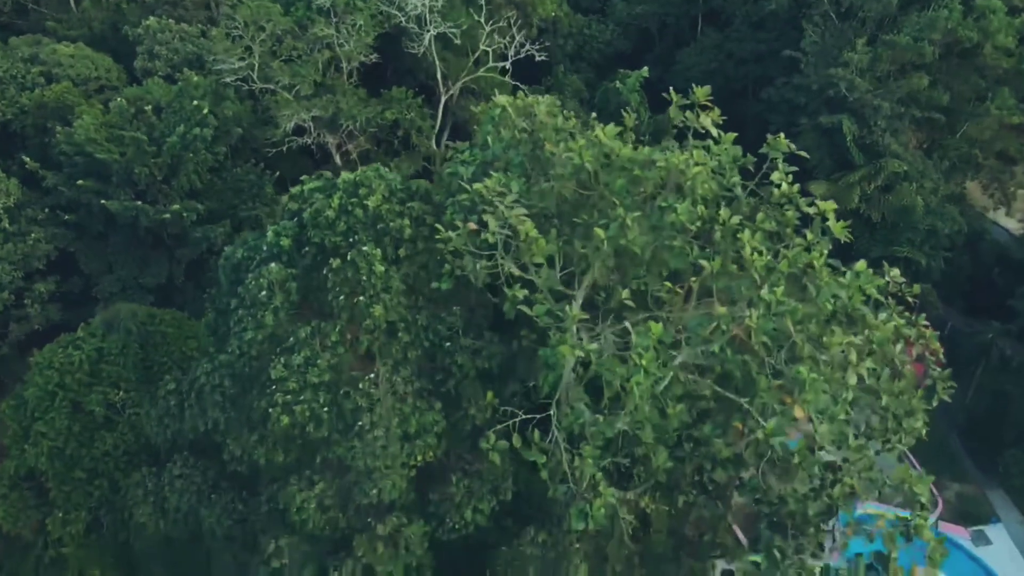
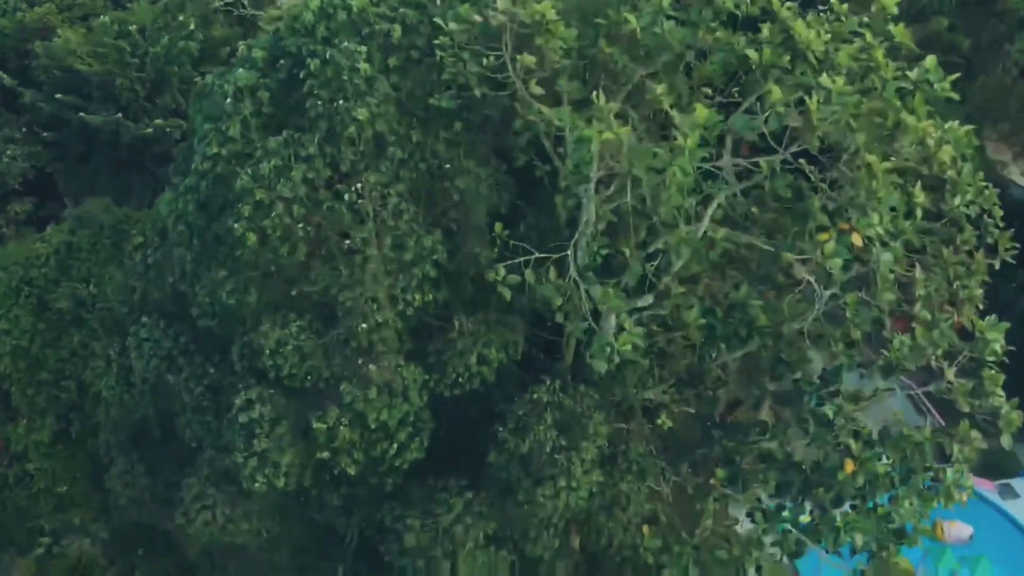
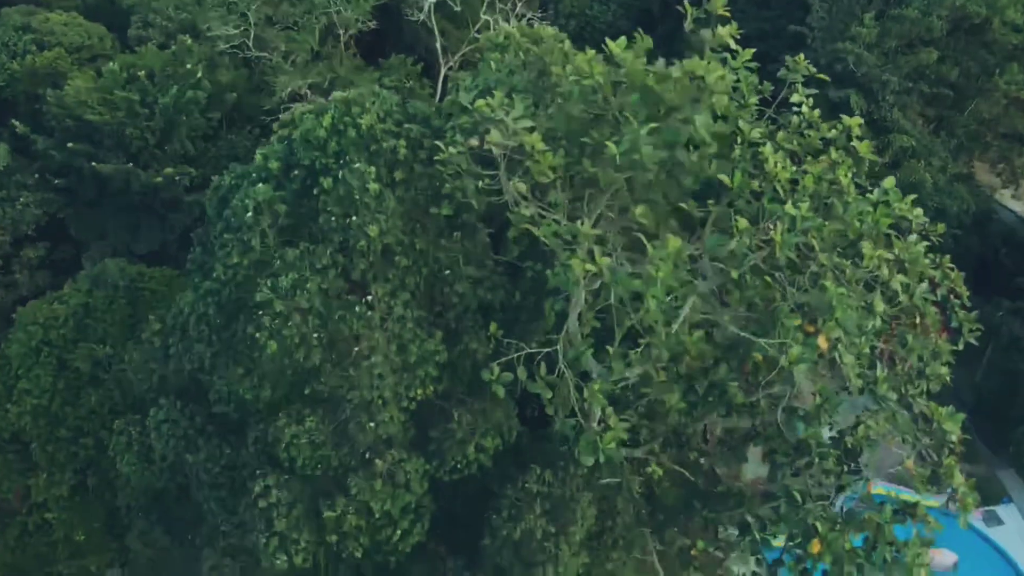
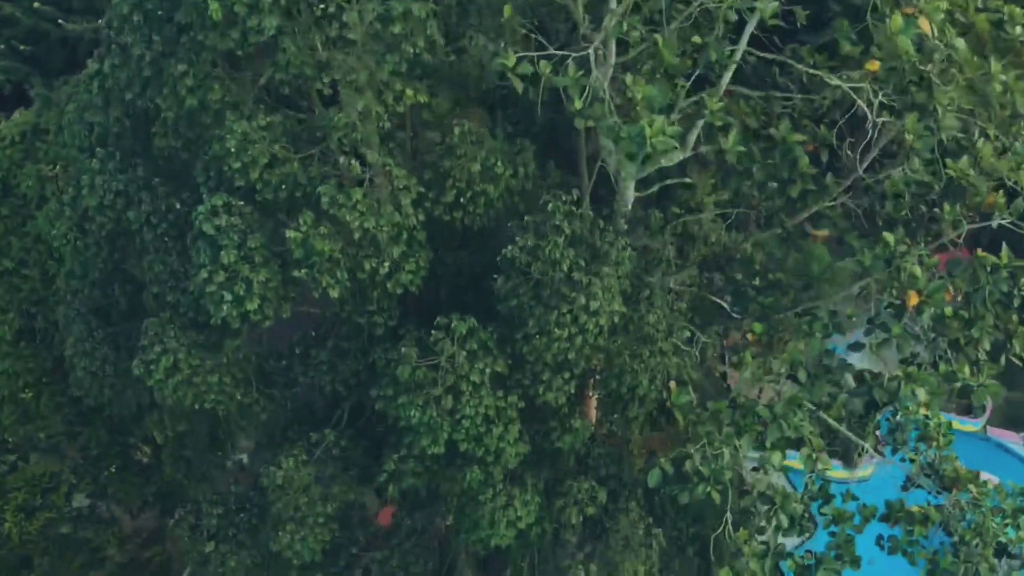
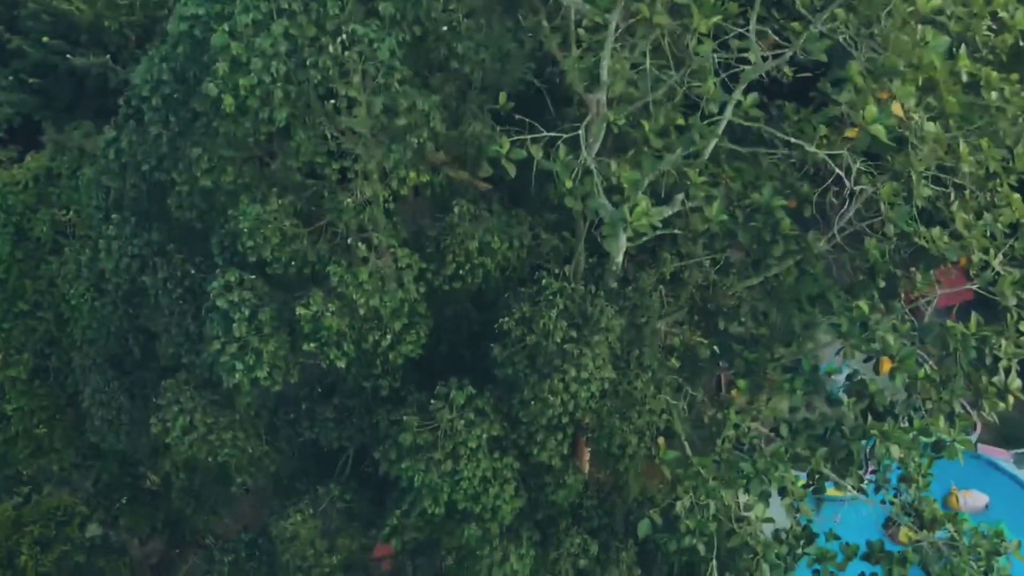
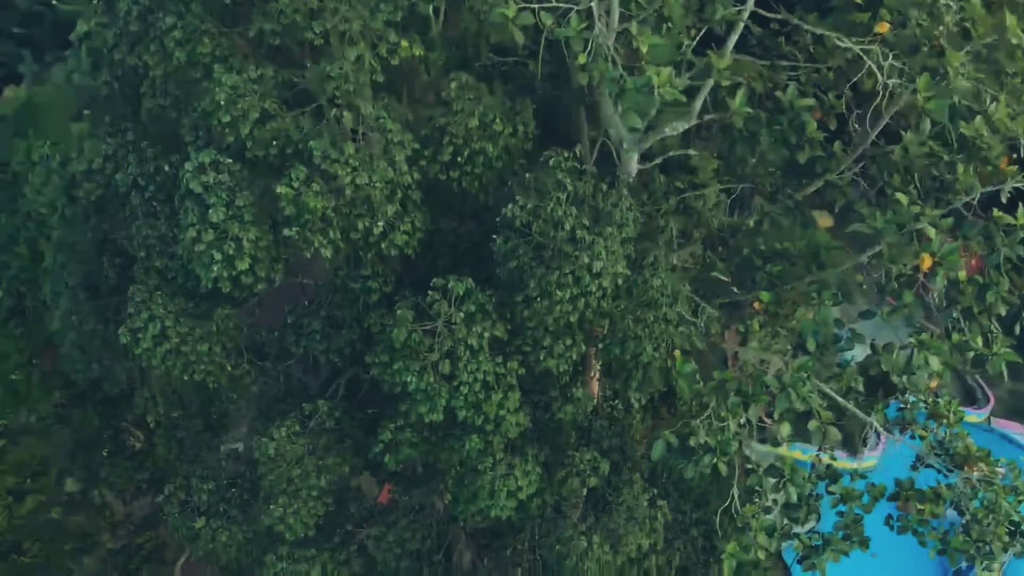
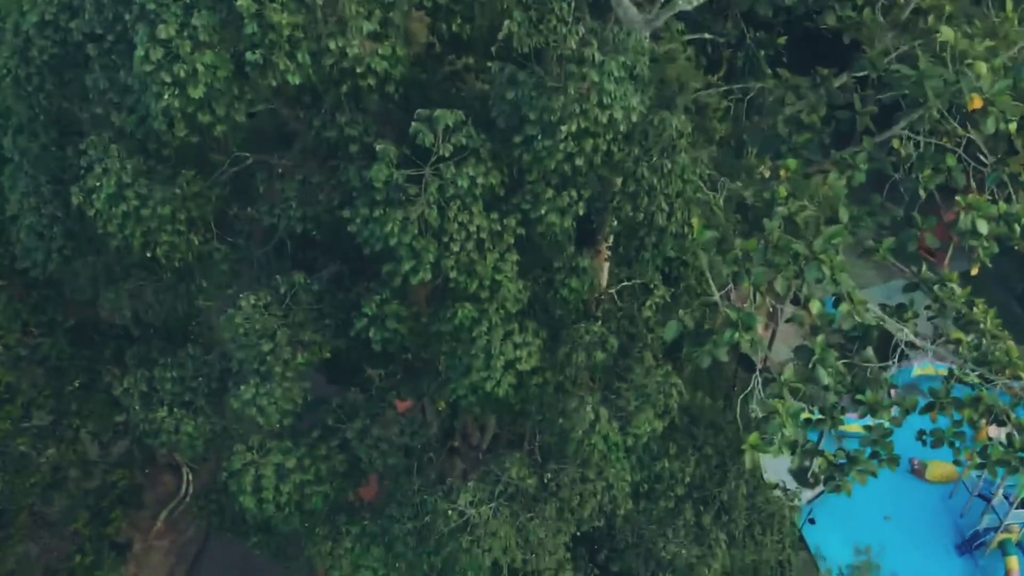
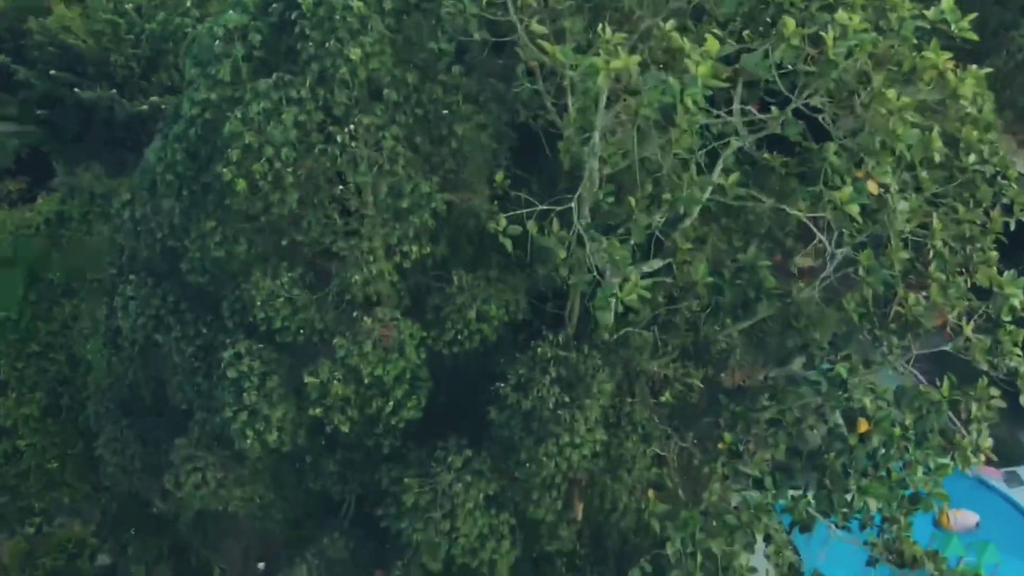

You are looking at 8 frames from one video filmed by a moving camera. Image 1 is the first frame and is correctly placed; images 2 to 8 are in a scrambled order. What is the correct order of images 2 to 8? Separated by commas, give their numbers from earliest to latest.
3, 2, 8, 5, 4, 6, 7
